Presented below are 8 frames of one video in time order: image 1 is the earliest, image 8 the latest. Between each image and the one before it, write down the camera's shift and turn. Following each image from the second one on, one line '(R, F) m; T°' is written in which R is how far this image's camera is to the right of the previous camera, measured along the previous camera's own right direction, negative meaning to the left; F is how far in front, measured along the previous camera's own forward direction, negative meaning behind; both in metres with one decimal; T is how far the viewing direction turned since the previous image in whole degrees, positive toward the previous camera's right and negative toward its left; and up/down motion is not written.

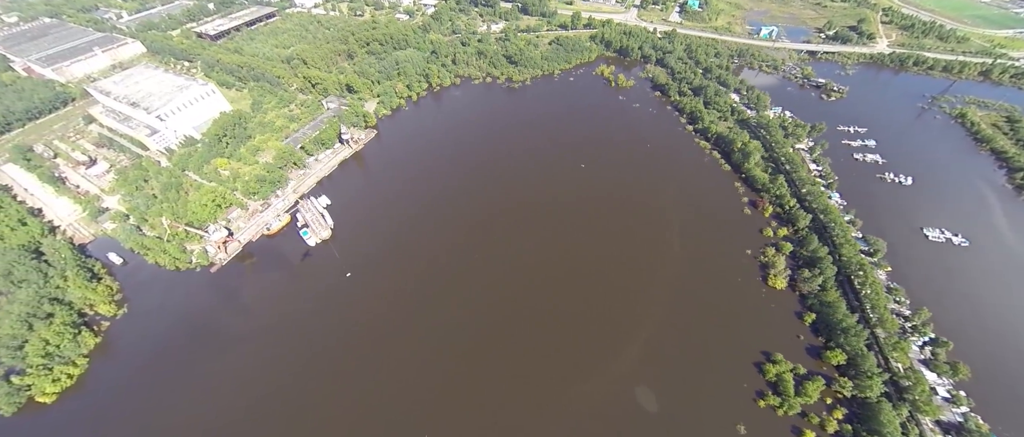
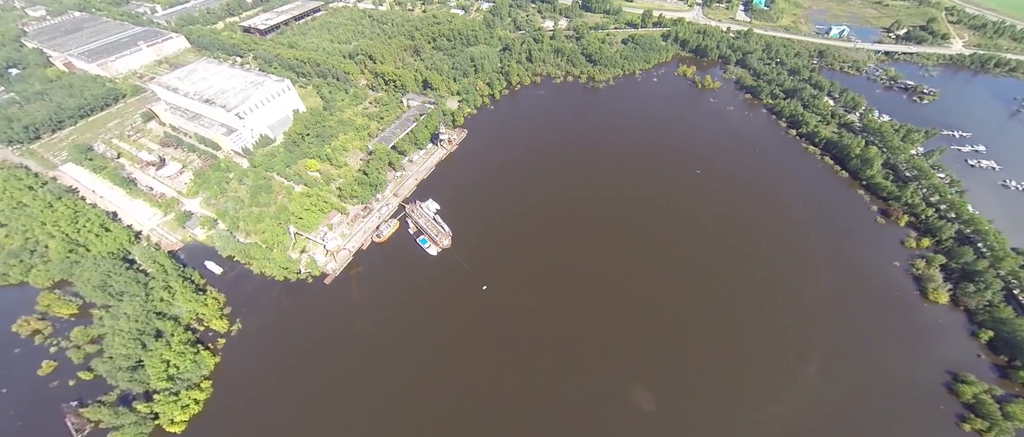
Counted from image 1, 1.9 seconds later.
(-16.4, +4.0) m; +1°
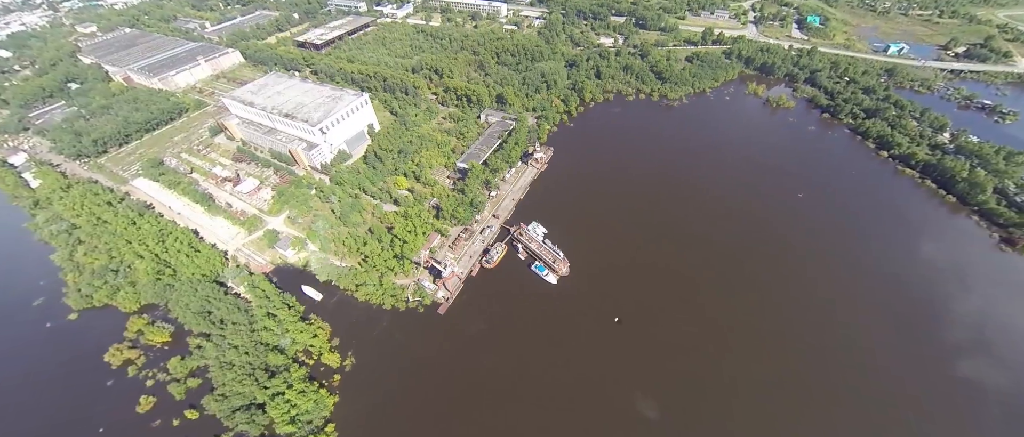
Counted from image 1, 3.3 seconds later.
(-12.8, +2.5) m; 0°
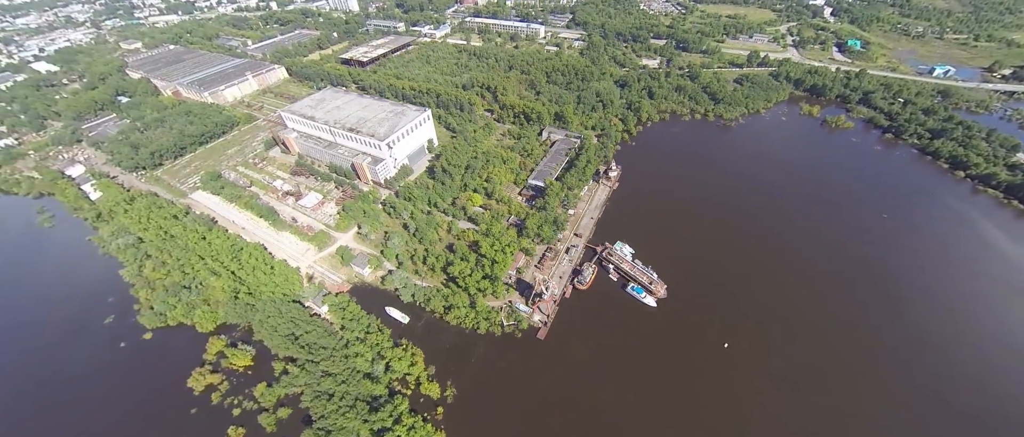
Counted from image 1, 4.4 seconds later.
(-9.3, +1.7) m; -1°
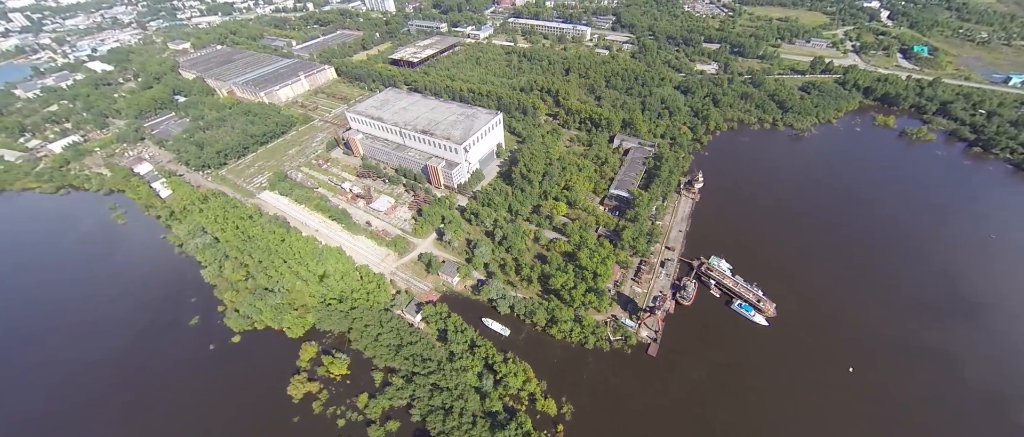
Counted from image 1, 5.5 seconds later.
(-9.2, +1.7) m; -2°
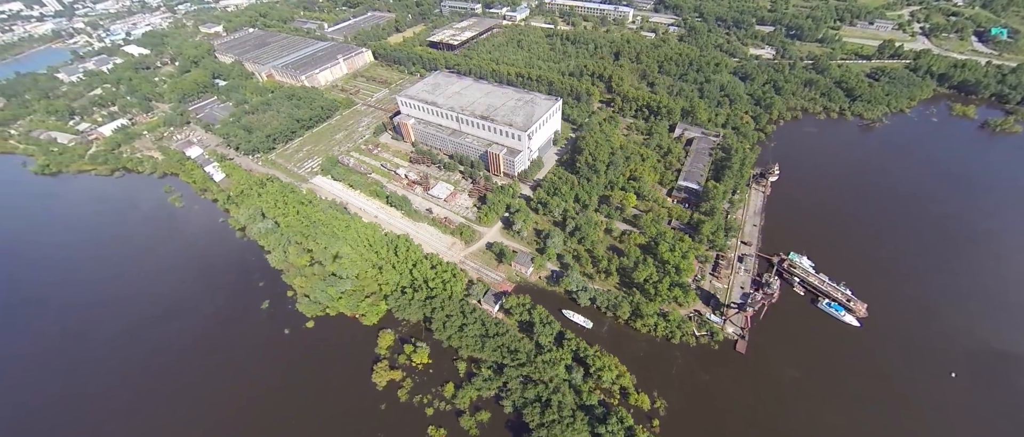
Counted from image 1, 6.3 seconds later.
(-7.1, +1.7) m; -2°
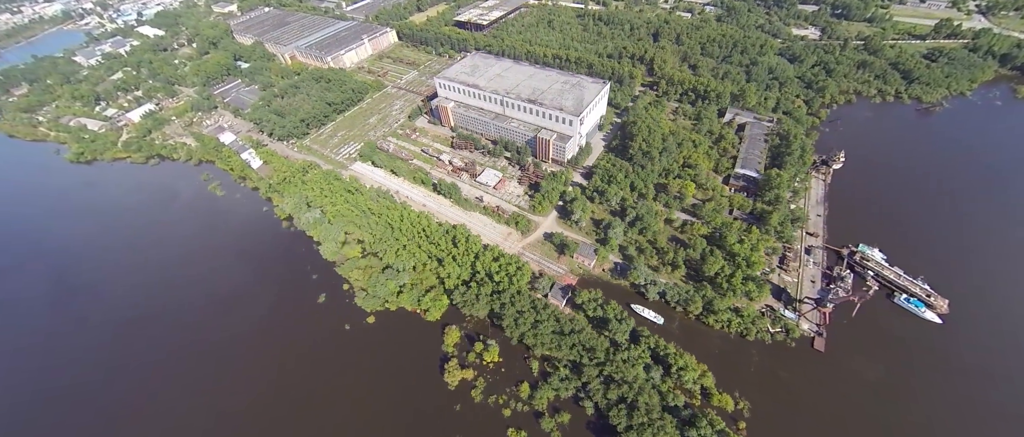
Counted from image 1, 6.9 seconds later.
(-6.1, +1.5) m; -1°
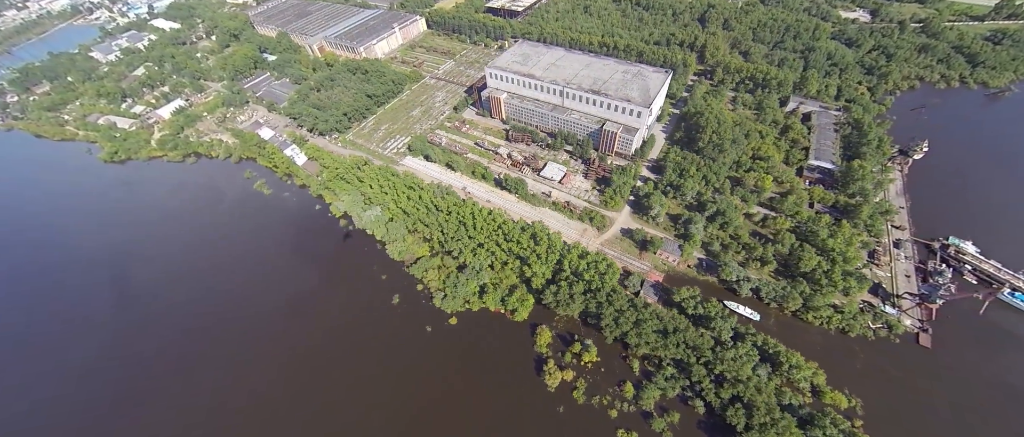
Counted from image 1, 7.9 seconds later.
(-8.3, +2.1) m; 0°
